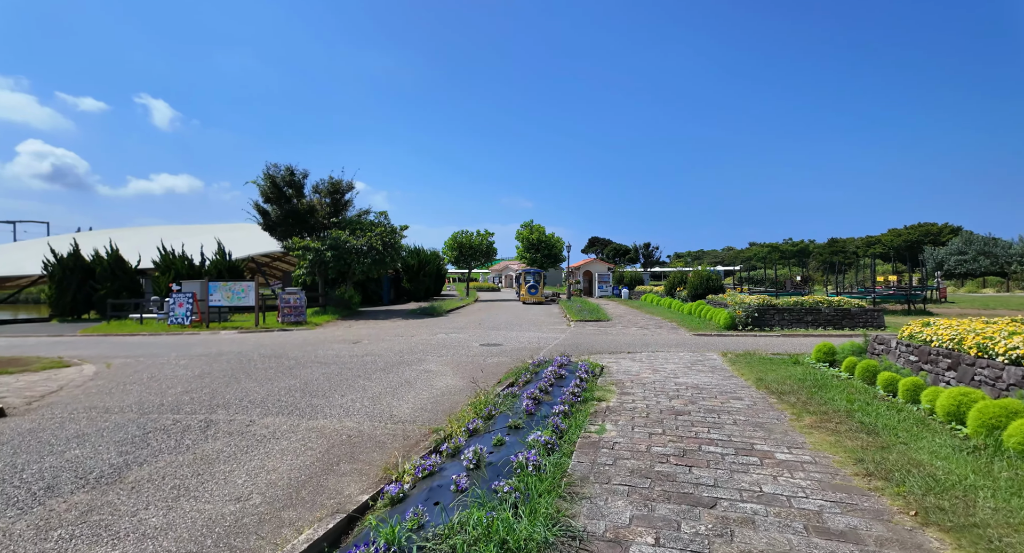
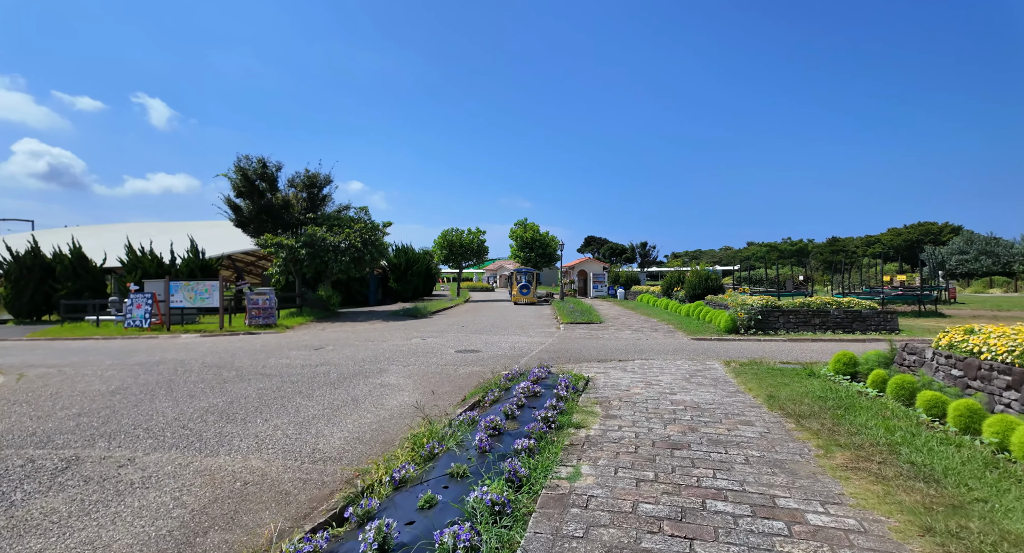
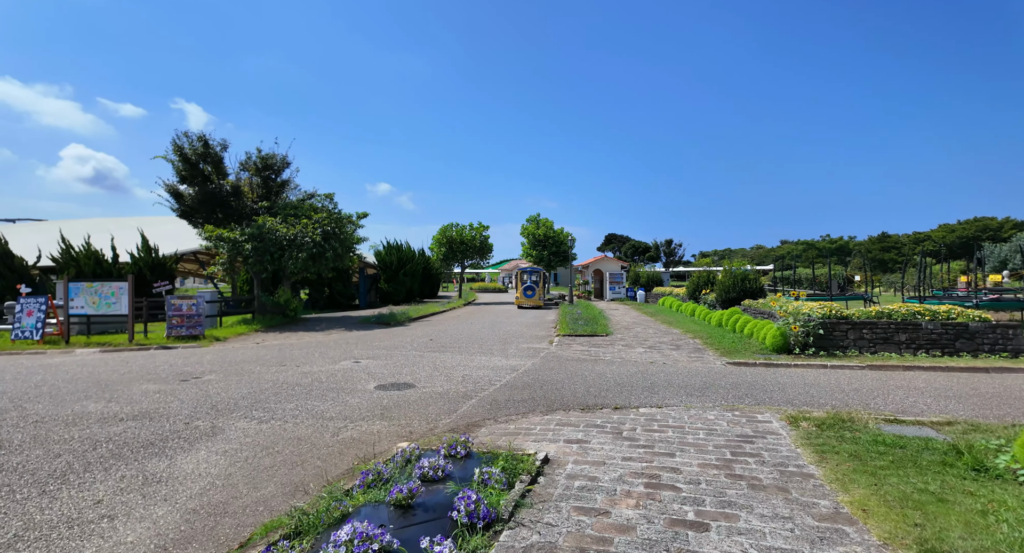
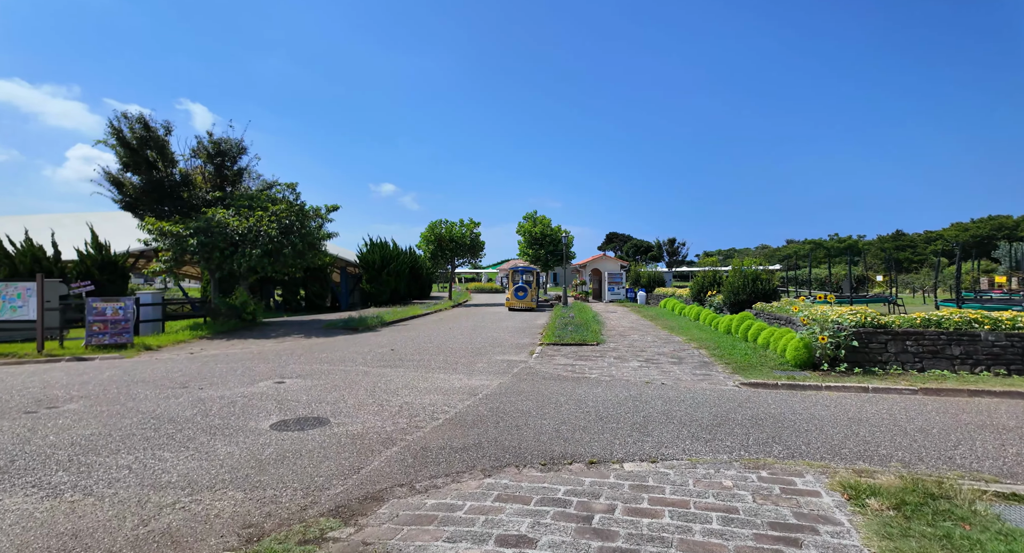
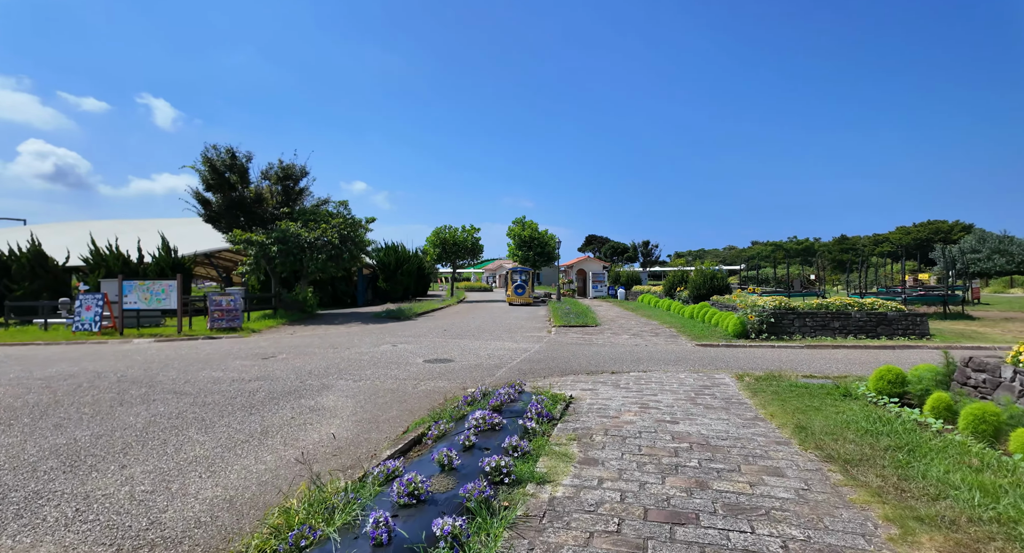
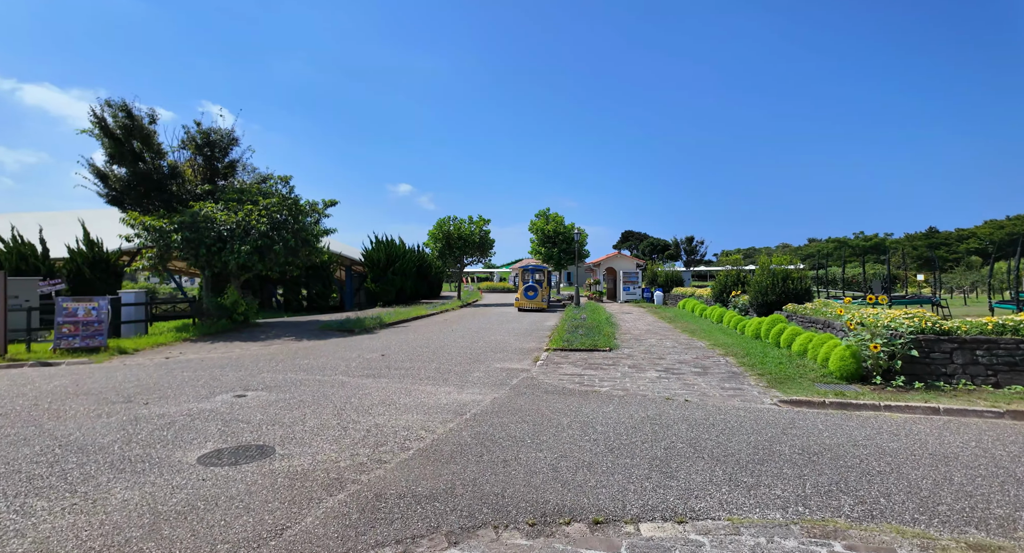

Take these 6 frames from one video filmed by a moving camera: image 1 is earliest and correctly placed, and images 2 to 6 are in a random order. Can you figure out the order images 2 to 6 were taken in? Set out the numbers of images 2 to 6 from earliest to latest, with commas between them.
2, 5, 3, 4, 6
